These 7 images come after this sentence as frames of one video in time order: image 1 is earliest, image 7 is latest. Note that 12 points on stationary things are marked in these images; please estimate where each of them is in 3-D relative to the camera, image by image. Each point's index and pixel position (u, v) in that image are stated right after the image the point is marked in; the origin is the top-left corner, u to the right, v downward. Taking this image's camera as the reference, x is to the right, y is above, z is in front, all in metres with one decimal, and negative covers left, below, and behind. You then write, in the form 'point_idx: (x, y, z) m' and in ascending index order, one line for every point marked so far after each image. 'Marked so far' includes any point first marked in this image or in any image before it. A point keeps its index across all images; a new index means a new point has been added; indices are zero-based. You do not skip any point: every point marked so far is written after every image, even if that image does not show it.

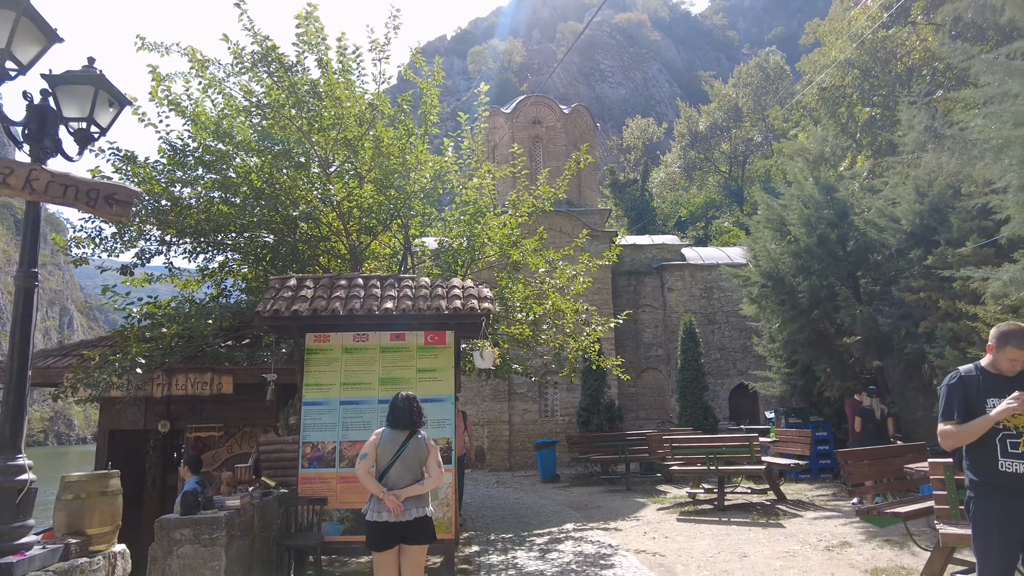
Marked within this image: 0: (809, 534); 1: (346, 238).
0: (+3.4, -2.8, +7.5) m
1: (-2.5, +0.7, +9.7) m
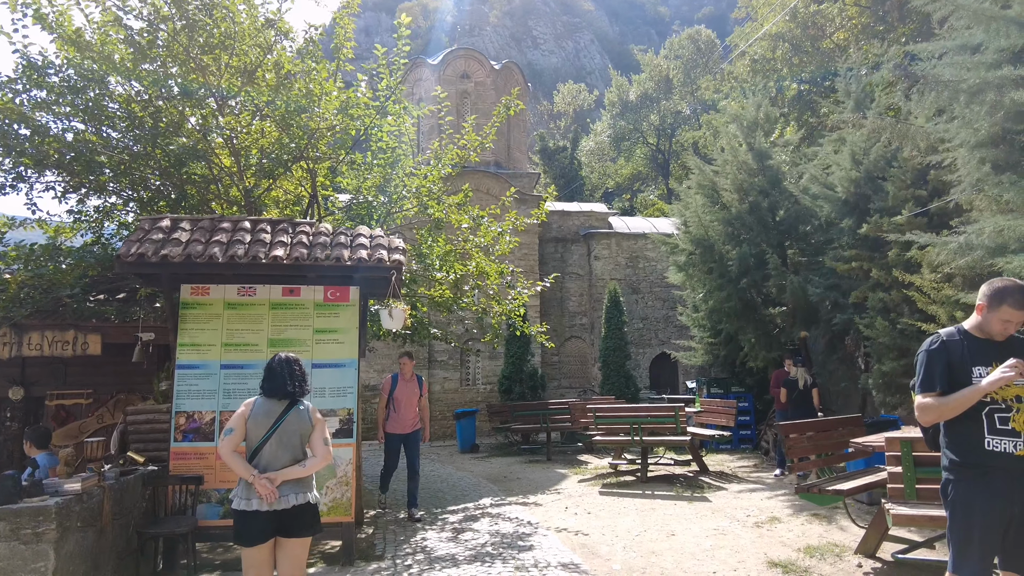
0: (+2.4, -2.4, +7.2) m
1: (-3.5, +1.4, +8.5) m
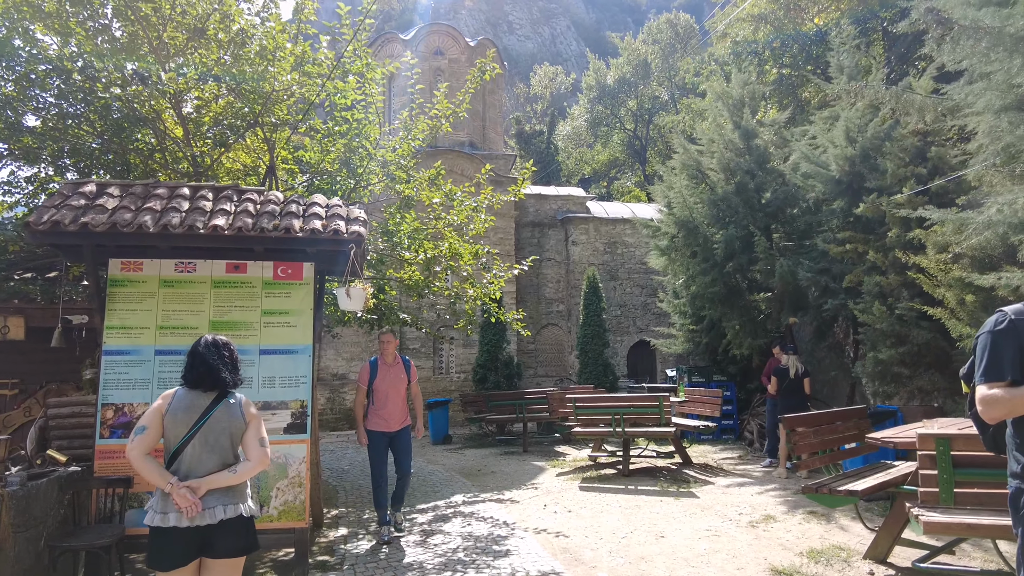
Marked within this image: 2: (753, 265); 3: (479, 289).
0: (+2.2, -2.2, +6.7) m
1: (-3.8, +1.6, +7.8) m
2: (+3.8, +0.4, +10.6) m
3: (-0.5, 0.0, +9.3) m
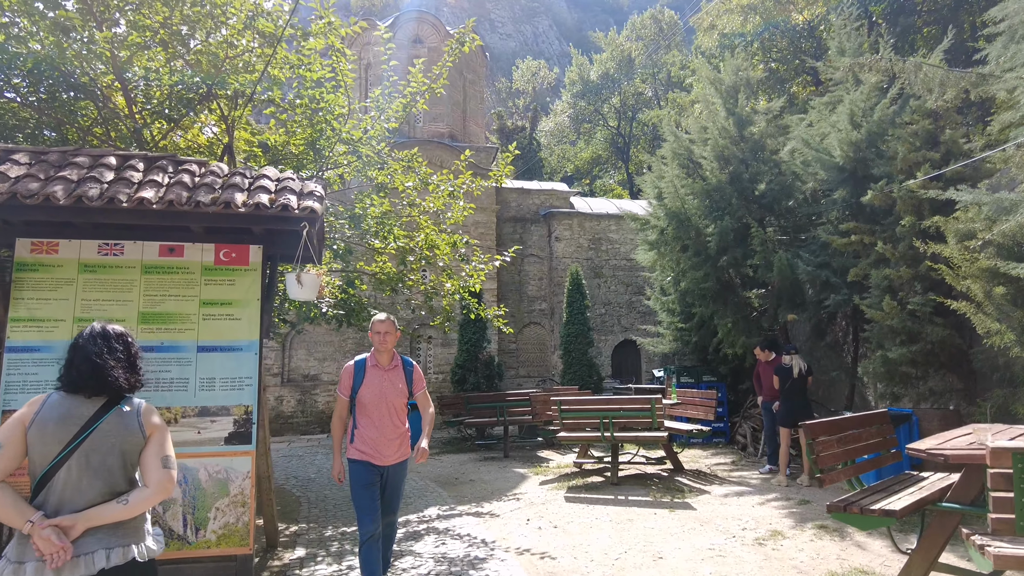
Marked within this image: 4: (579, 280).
0: (+2.0, -2.2, +6.1) m
1: (-4.0, +1.7, +7.0) m
2: (+3.6, +0.4, +10.0) m
3: (-0.7, +0.1, +8.6) m
4: (+1.6, +0.2, +15.4) m
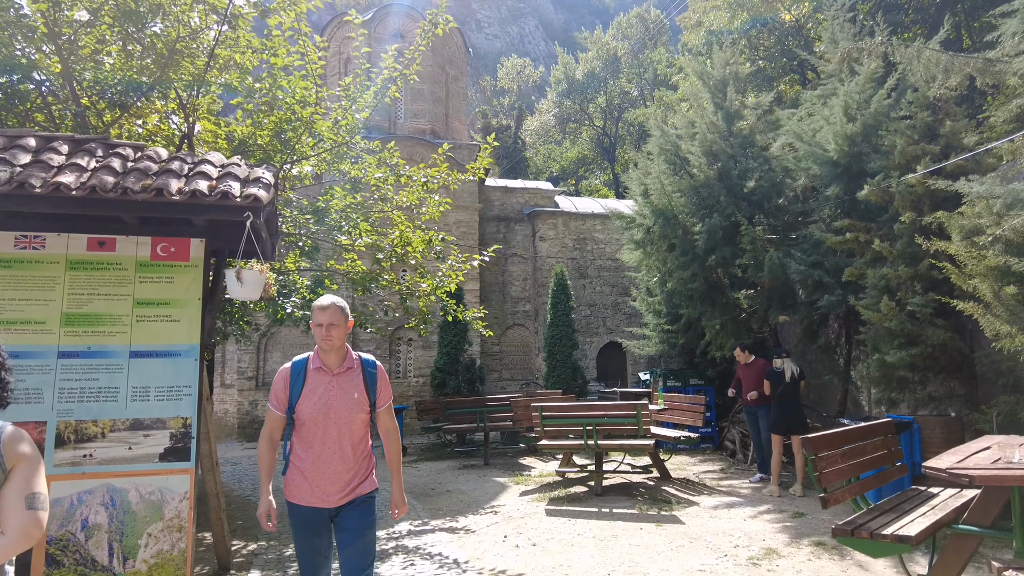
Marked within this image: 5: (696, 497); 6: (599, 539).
0: (+1.8, -2.1, +5.7) m
1: (-4.2, +1.7, +6.5) m
2: (+3.3, +0.4, +9.6) m
3: (-1.0, +0.1, +8.1) m
4: (+1.2, +0.2, +15.0) m
5: (+2.1, -2.4, +7.6) m
6: (+0.8, -2.2, +5.8) m
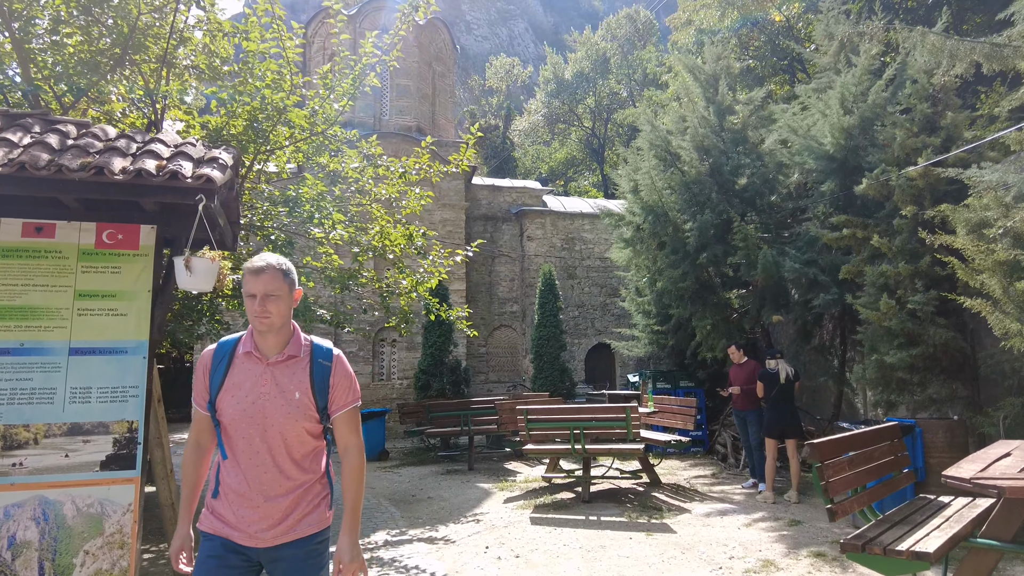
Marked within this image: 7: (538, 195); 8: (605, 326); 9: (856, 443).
0: (+1.6, -2.1, +5.4) m
1: (-4.4, +1.8, +6.1) m
2: (+3.1, +0.4, +9.3) m
3: (-1.2, +0.1, +7.8) m
4: (+0.9, +0.2, +14.7) m
5: (+1.9, -2.4, +7.3) m
6: (+0.6, -2.2, +5.5) m
7: (+0.7, +2.6, +18.4) m
8: (+2.5, -1.0, +17.9) m
9: (+1.9, -0.9, +3.8) m
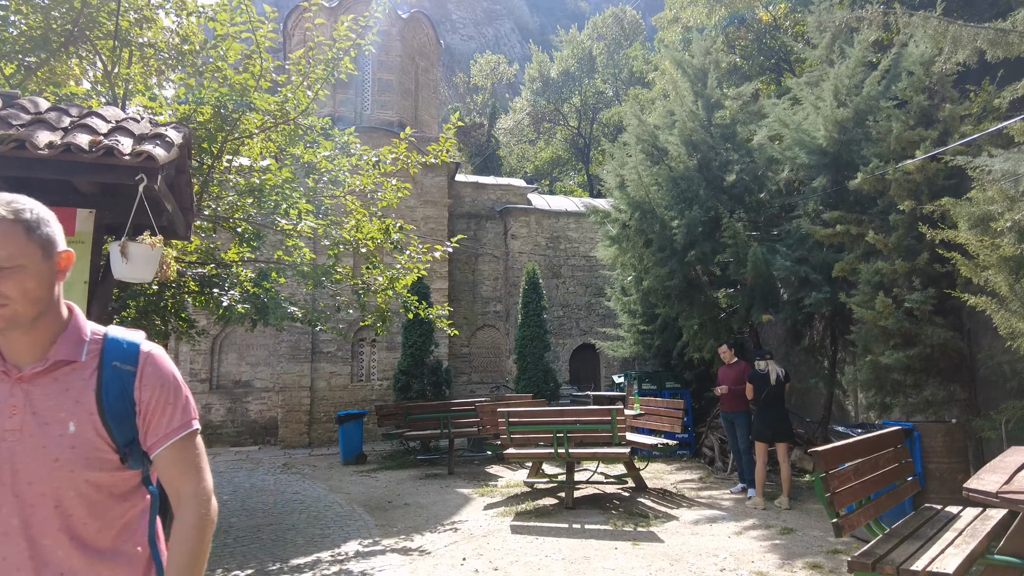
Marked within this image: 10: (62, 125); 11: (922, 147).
0: (+1.5, -2.1, +5.1) m
1: (-4.5, +1.8, +5.6) m
2: (+2.8, +0.5, +9.1) m
3: (-1.4, +0.1, +7.4) m
4: (+0.5, +0.2, +14.4) m
5: (+1.7, -2.3, +7.0) m
6: (+0.4, -2.1, +5.1) m
7: (+0.3, +2.6, +18.1) m
8: (+2.1, -1.0, +17.6) m
9: (+1.8, -0.9, +3.5) m
10: (-2.1, +0.8, +3.2) m
11: (+3.8, +1.3, +6.1) m
